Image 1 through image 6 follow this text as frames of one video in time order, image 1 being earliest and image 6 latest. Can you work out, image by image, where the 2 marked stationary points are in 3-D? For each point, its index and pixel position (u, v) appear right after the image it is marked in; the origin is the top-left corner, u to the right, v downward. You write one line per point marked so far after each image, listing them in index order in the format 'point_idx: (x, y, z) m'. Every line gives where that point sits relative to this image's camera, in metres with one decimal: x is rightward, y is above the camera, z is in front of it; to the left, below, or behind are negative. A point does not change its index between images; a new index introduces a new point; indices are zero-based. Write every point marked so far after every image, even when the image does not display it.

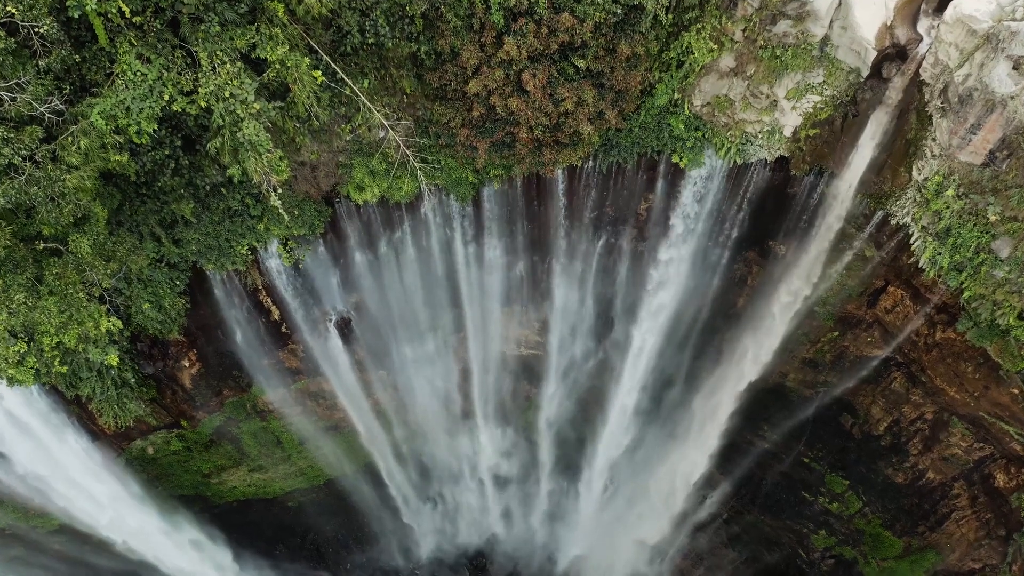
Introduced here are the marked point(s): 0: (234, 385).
0: (-5.1, -1.8, +10.7) m
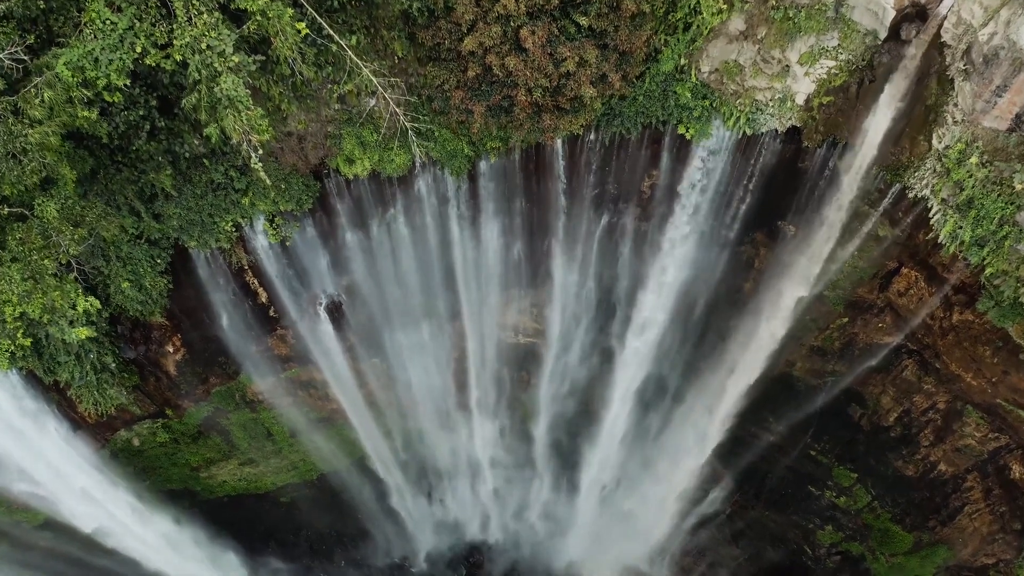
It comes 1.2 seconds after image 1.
0: (-5.1, -1.5, +10.3) m
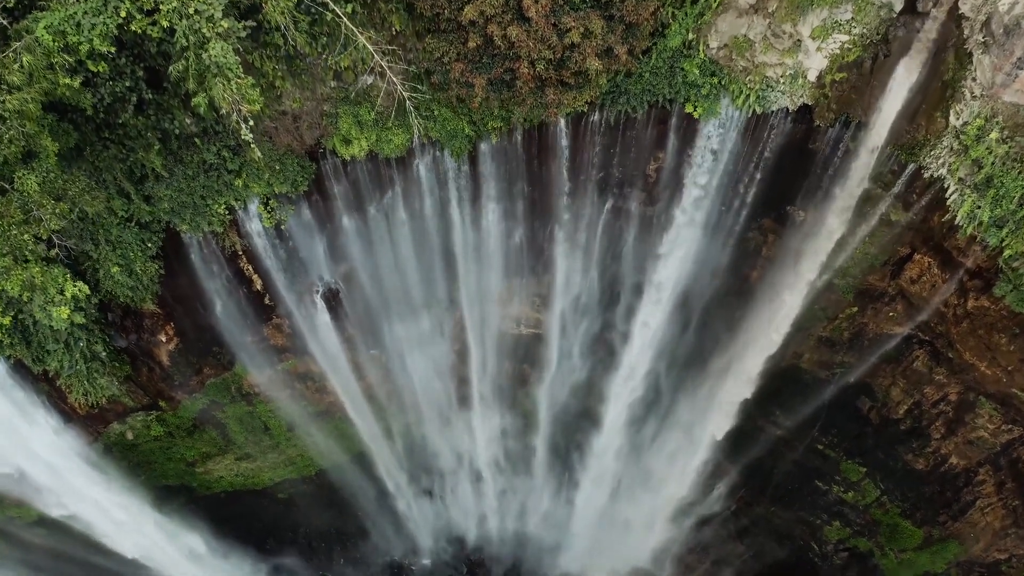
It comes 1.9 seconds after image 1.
0: (-5.1, -1.3, +10.1) m
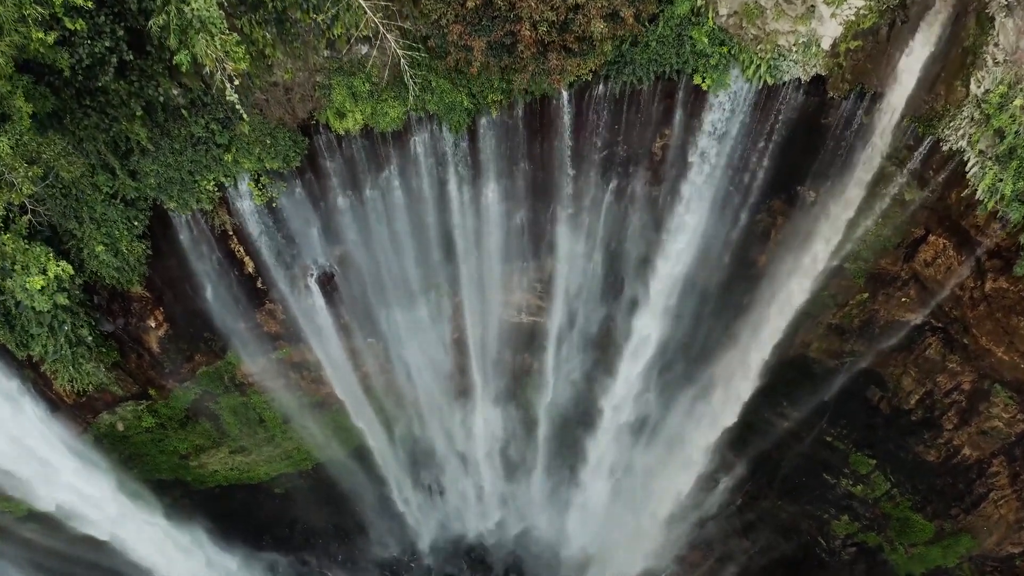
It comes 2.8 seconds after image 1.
0: (-5.1, -1.0, +9.8) m
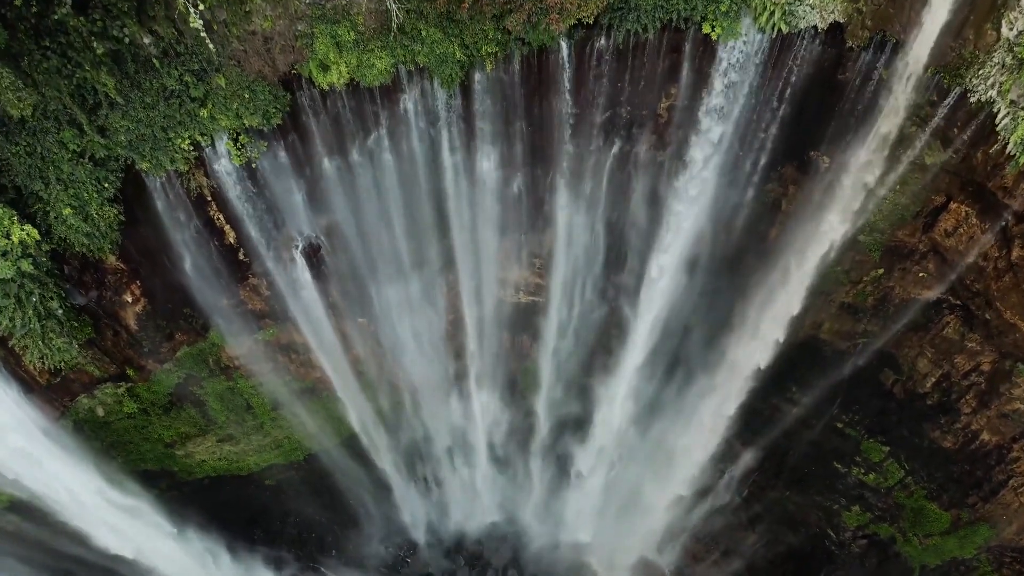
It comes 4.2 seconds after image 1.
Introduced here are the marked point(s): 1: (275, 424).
0: (-5.1, -0.6, +9.3) m
1: (-4.4, -2.4, +10.7) m
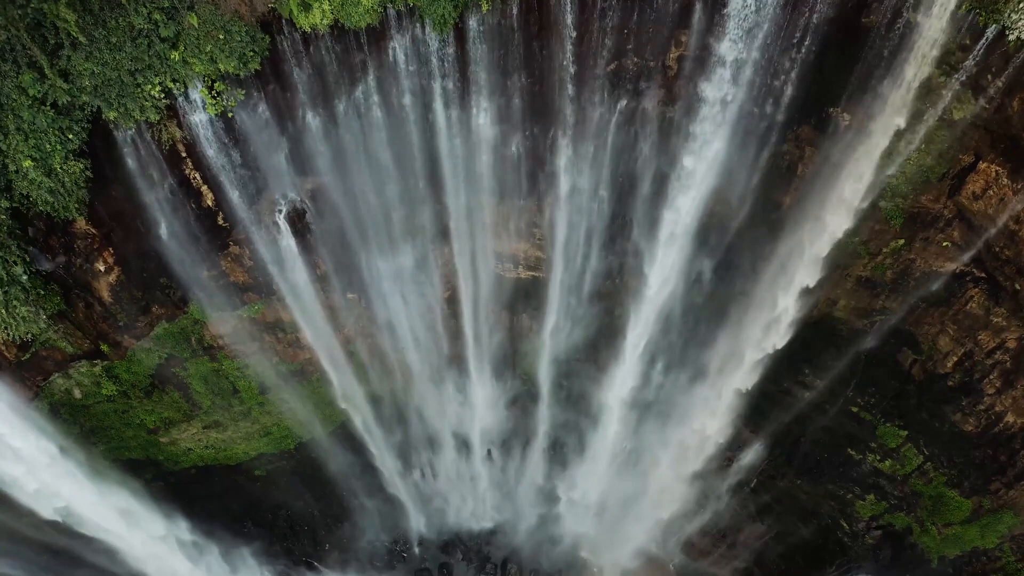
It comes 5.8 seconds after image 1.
0: (-5.1, -0.2, +8.7) m
1: (-4.4, -2.0, +10.2) m
